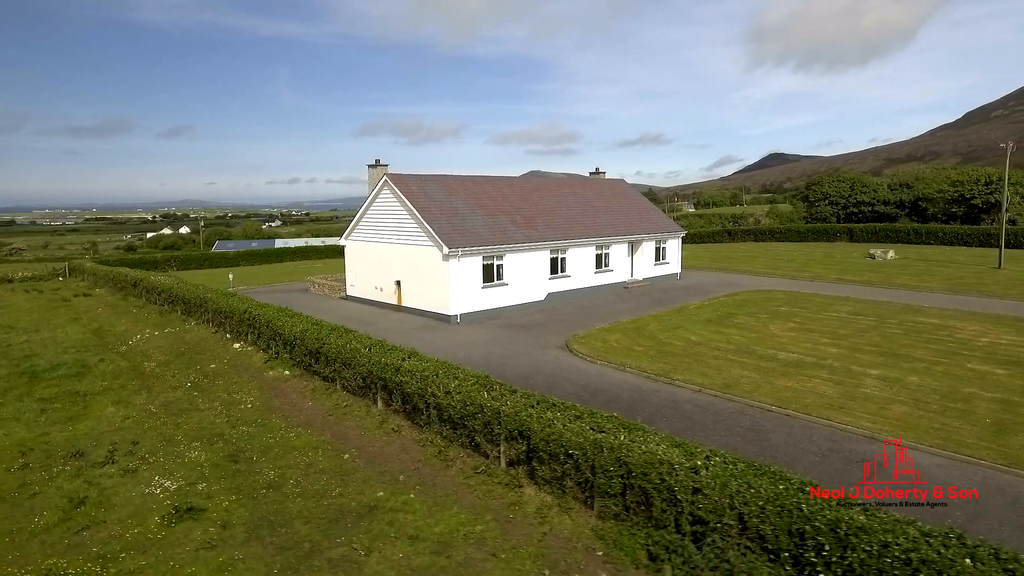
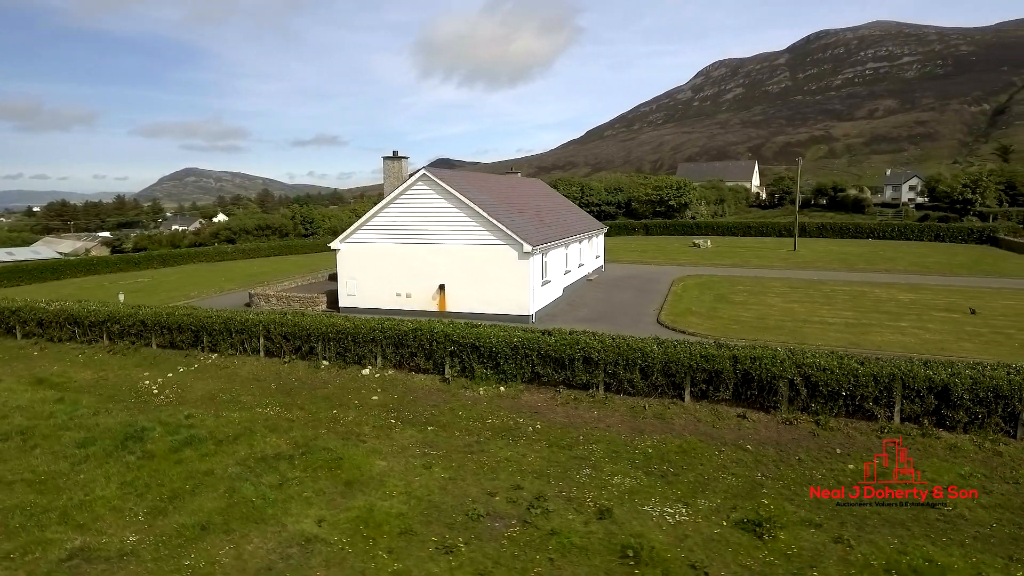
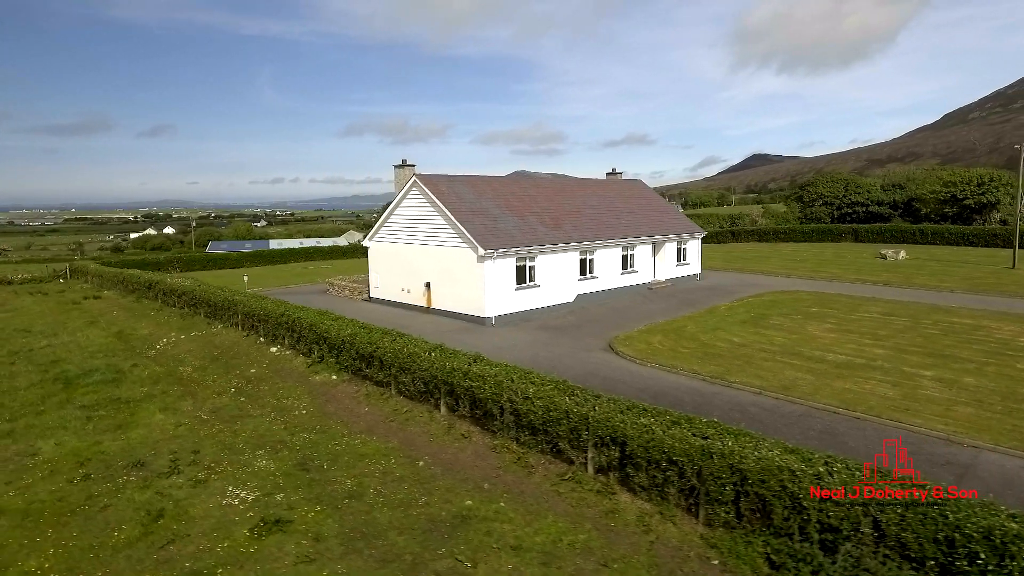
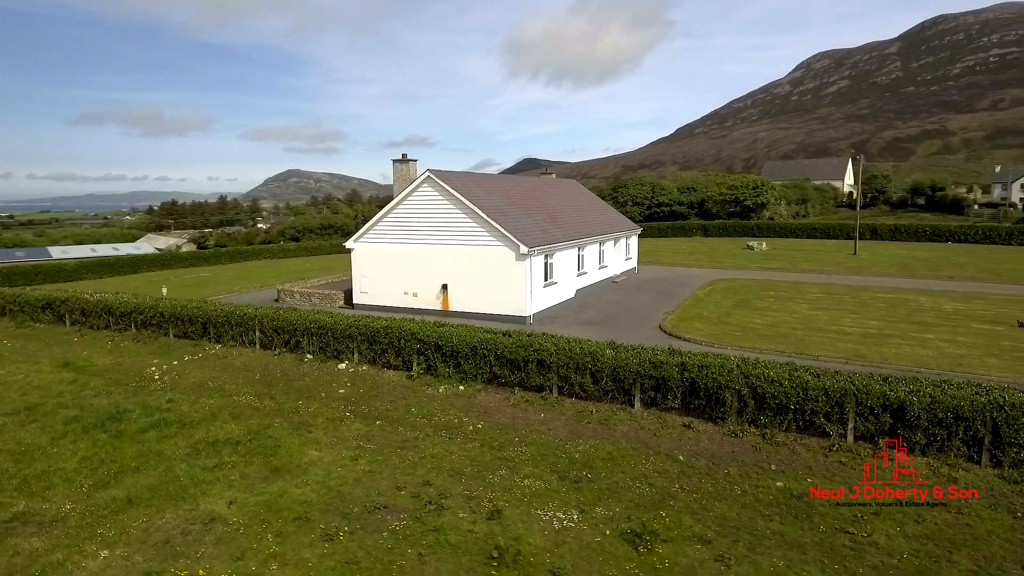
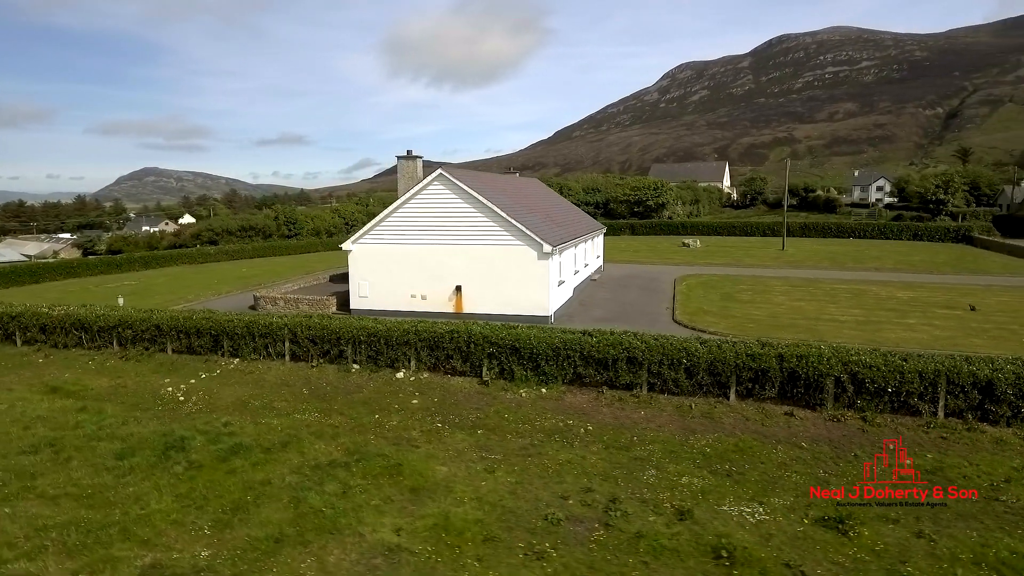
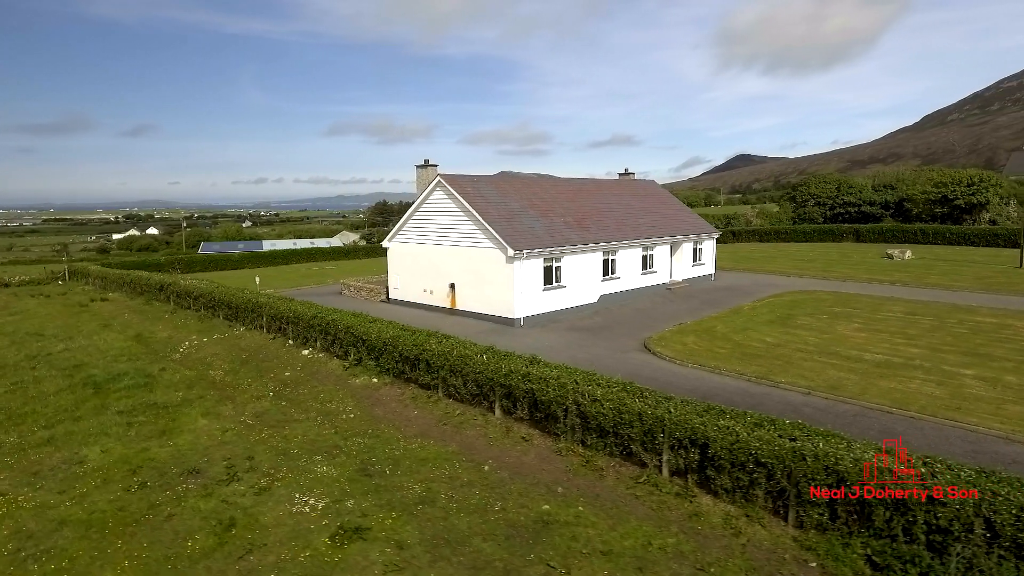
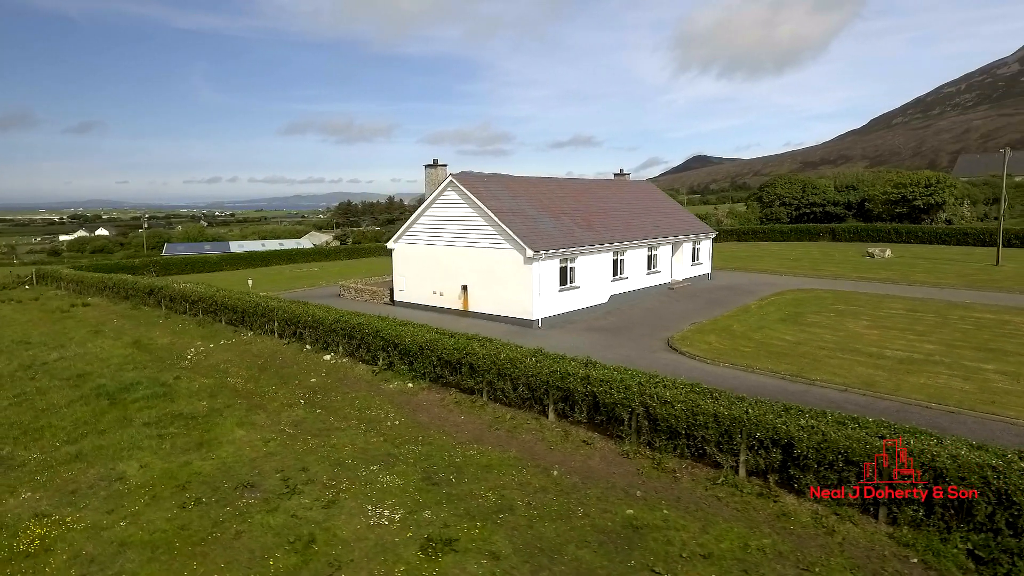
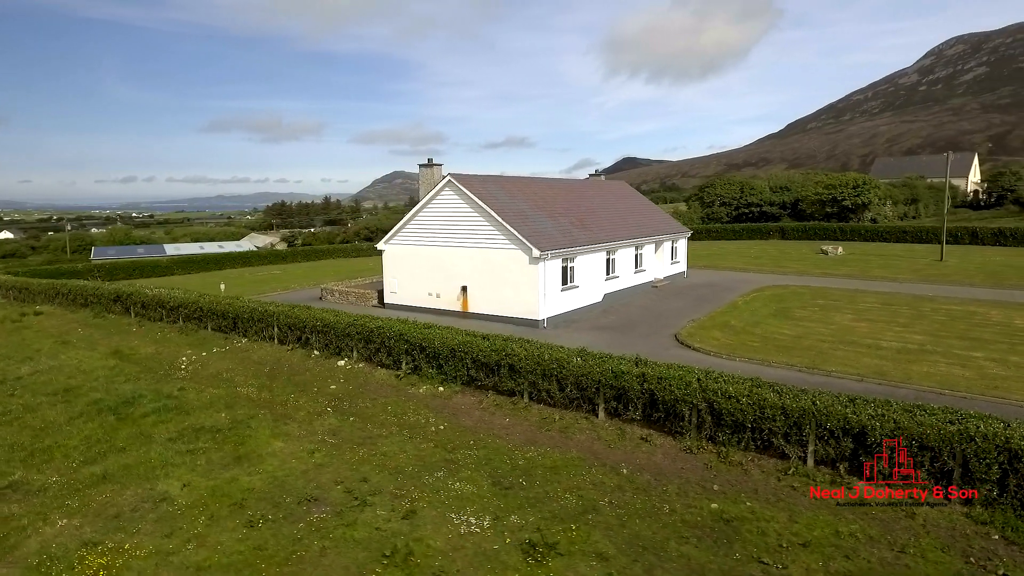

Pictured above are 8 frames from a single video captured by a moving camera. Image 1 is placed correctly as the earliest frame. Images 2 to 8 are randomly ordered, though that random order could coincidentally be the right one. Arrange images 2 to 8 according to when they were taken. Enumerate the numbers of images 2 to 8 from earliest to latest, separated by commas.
3, 6, 7, 8, 4, 2, 5
